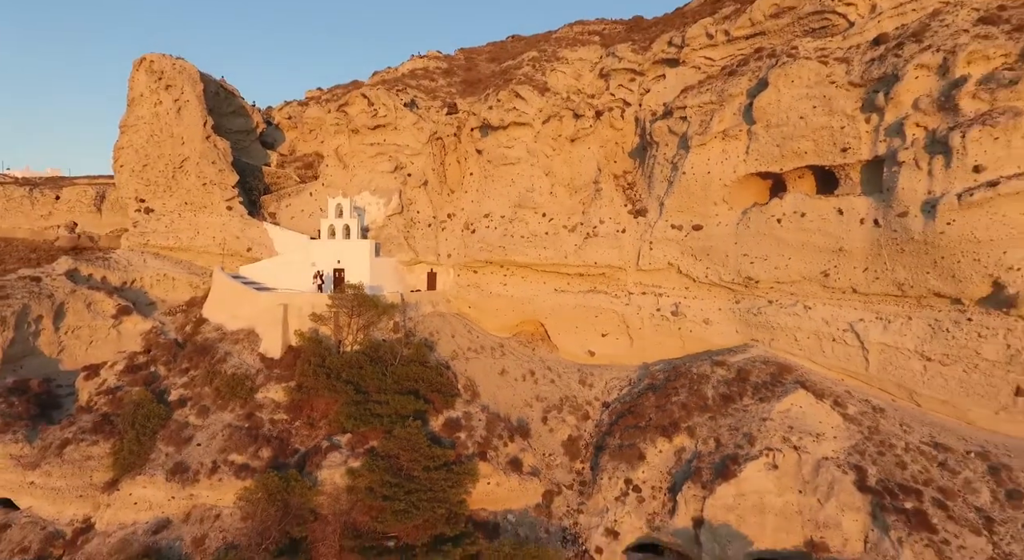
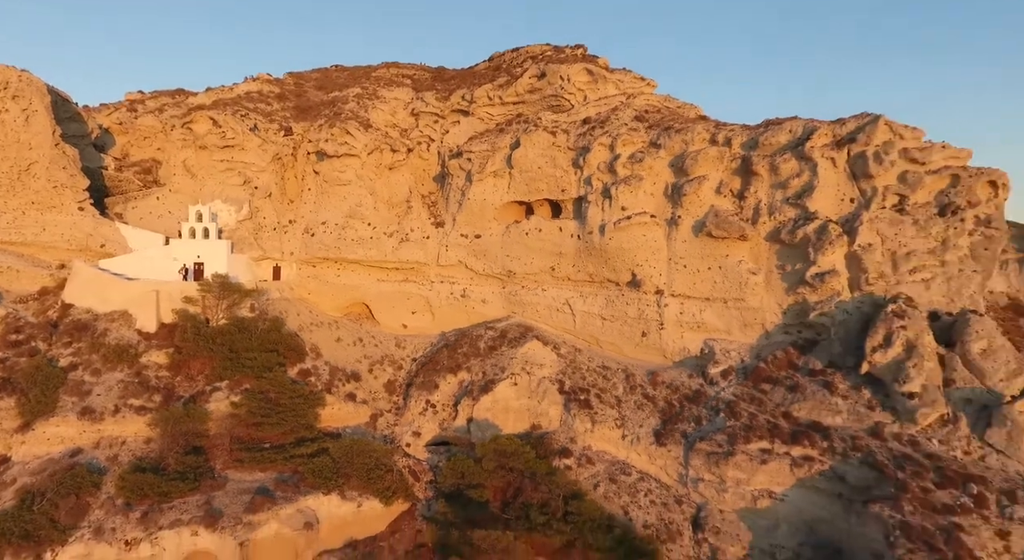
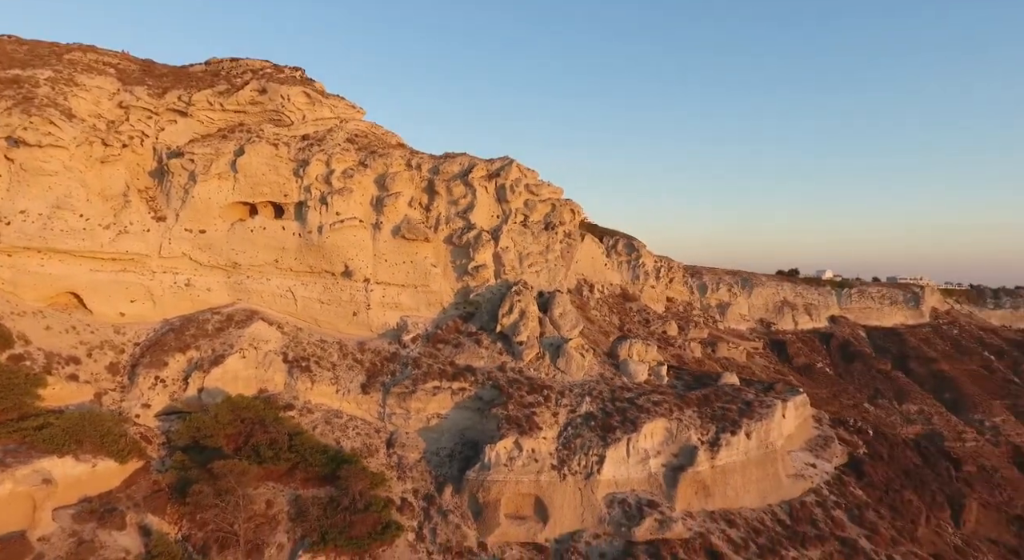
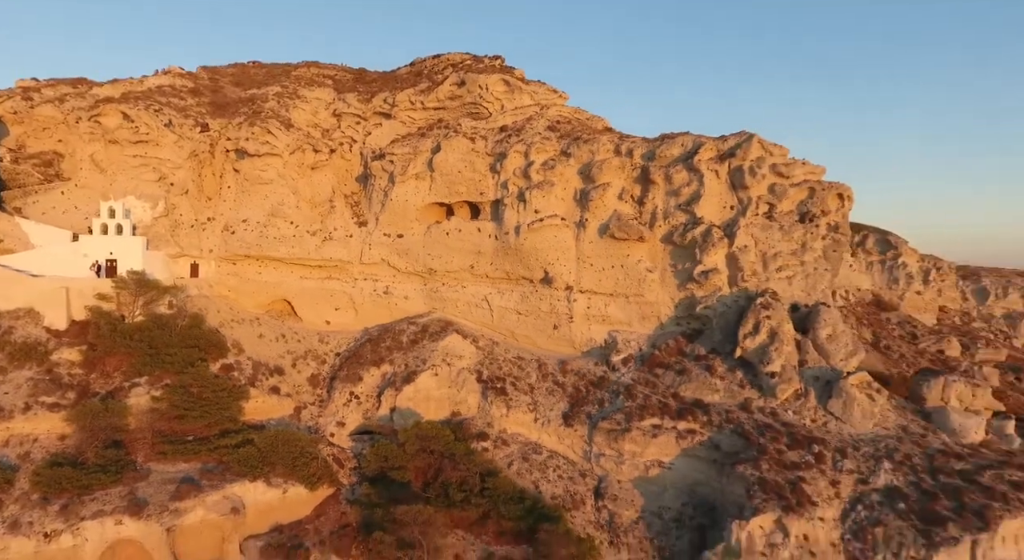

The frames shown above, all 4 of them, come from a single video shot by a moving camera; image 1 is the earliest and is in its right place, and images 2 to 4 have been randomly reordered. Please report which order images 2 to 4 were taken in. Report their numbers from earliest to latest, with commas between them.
2, 4, 3
